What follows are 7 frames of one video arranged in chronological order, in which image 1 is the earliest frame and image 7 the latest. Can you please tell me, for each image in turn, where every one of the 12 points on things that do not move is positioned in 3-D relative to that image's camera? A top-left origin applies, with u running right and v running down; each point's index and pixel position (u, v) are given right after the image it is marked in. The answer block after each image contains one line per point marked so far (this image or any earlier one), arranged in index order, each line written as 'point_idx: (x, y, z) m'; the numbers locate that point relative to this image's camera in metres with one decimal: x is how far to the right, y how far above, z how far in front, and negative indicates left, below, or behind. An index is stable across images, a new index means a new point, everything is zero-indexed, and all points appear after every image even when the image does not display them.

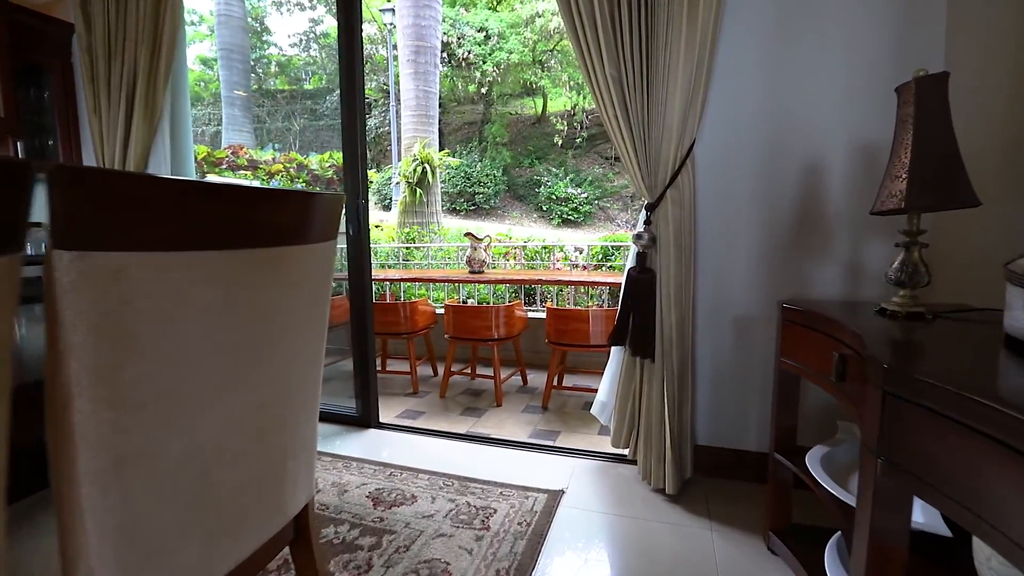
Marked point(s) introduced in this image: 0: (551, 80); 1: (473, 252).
0: (+1.0, +5.4, +13.1) m
1: (-0.3, +0.3, +3.7) m
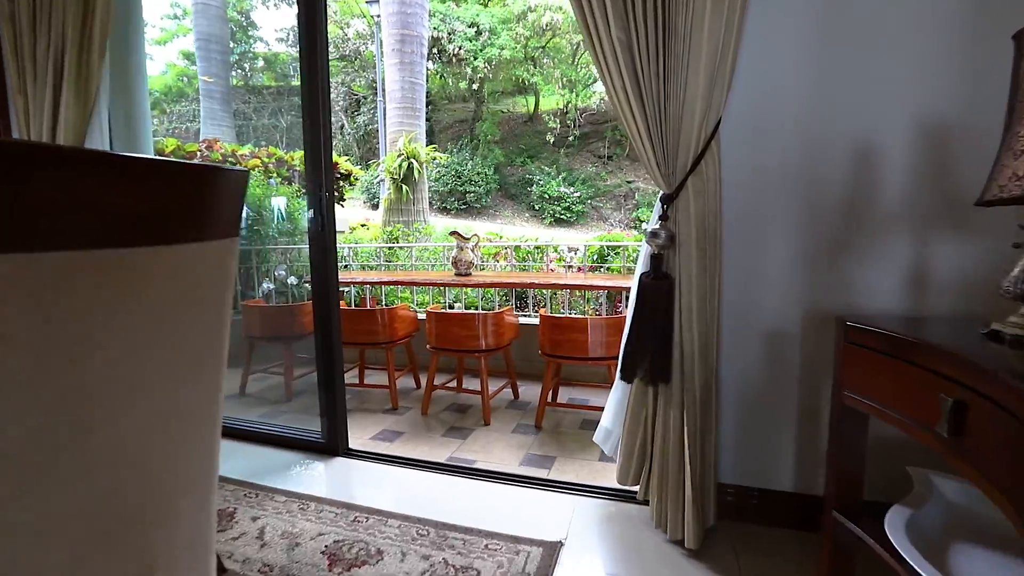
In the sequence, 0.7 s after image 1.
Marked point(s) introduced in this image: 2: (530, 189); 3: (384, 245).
0: (+0.8, +5.4, +12.8) m
1: (-0.4, +0.2, +3.4) m
2: (+0.5, +2.6, +13.0) m
3: (-1.1, +0.4, +4.2) m
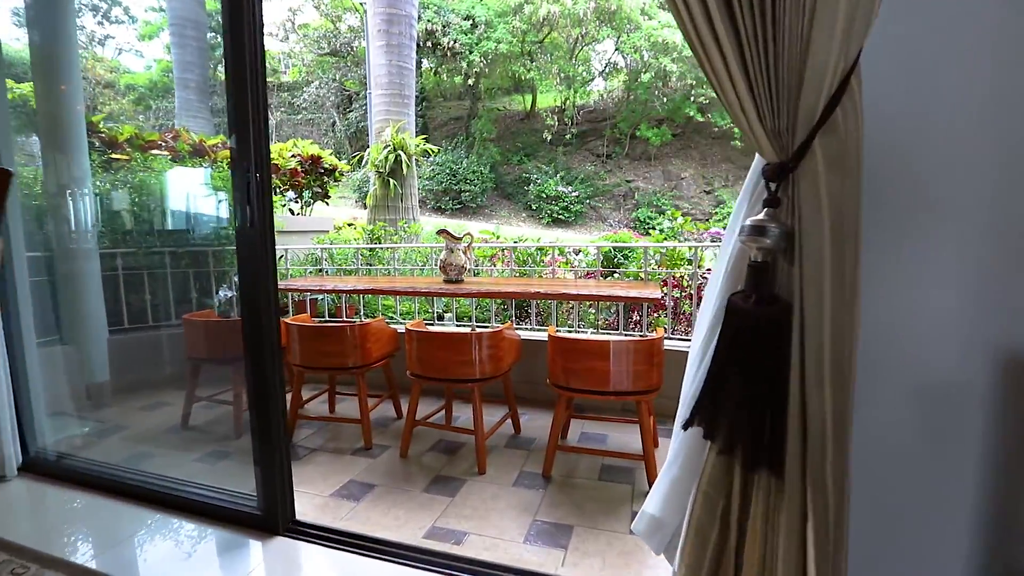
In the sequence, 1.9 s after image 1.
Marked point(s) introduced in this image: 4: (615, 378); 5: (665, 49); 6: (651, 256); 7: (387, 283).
0: (+0.7, +5.4, +12.3) m
1: (-0.4, +0.2, +2.8) m
2: (+0.4, +2.5, +12.5) m
3: (-1.1, +0.3, +3.7) m
4: (+0.4, -0.4, +1.9) m
5: (+3.7, +5.7, +11.8) m
6: (+0.9, +0.2, +3.0) m
7: (-0.8, 0.0, +3.1) m
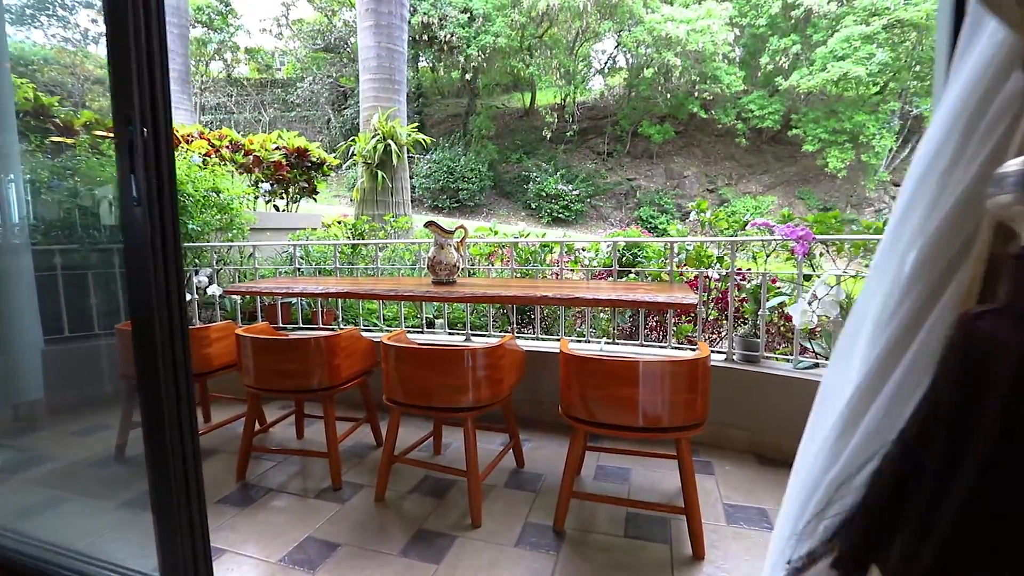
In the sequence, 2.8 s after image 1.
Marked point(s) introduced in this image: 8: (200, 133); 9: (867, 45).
0: (+0.7, +5.3, +11.9) m
1: (-0.4, +0.2, +2.4) m
2: (+0.4, +2.5, +12.1) m
3: (-1.1, +0.3, +3.2) m
4: (+0.4, -0.4, +1.5) m
5: (+3.6, +5.7, +11.4) m
6: (+0.9, +0.2, +2.5) m
7: (-0.8, 0.0, +2.7) m
8: (-3.5, +1.8, +5.5) m
9: (+7.2, +4.9, +9.9) m
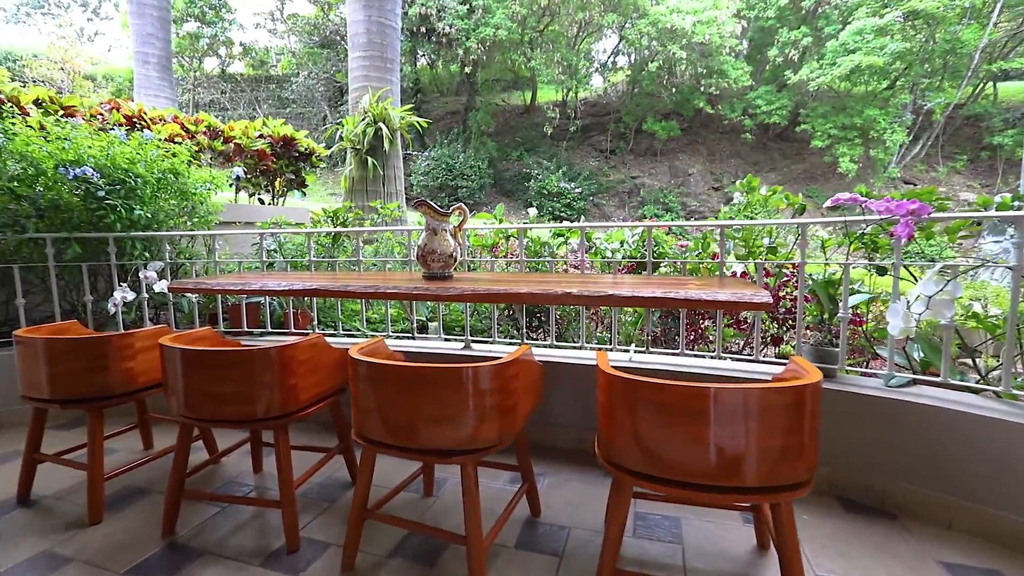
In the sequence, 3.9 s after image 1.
0: (+0.7, +5.3, +11.4) m
1: (-0.3, +0.2, +1.9) m
2: (+0.4, +2.5, +11.6) m
3: (-1.1, +0.3, +2.8) m
4: (+0.5, -0.3, +1.0) m
5: (+3.7, +5.7, +10.9) m
6: (+0.9, +0.2, +2.1) m
7: (-0.8, 0.0, +2.2) m
8: (-3.5, +1.8, +5.0) m
9: (+7.2, +4.9, +9.5) m
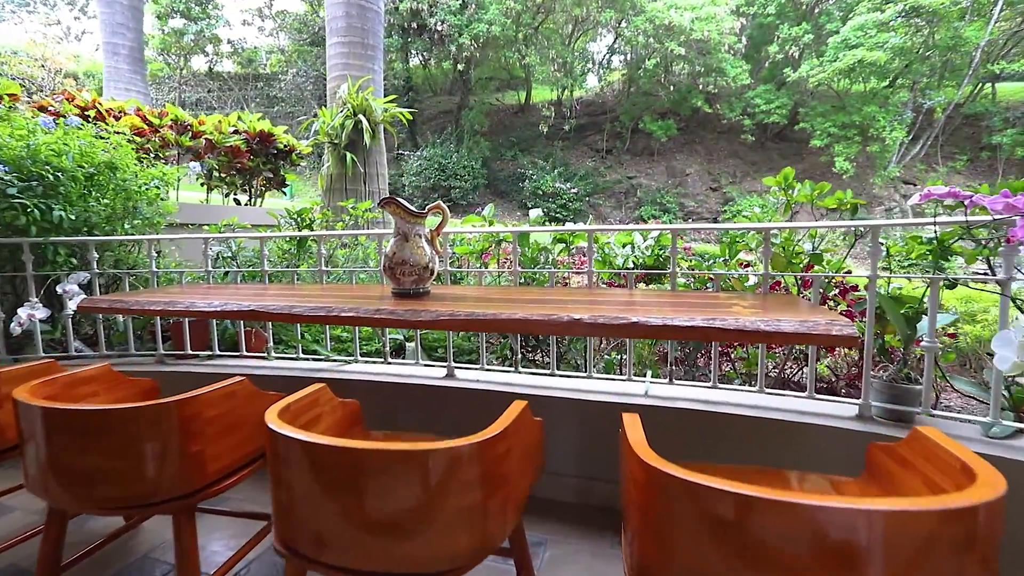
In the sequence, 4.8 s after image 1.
0: (+0.6, +5.2, +11.1) m
1: (-0.4, +0.1, +1.6) m
2: (+0.3, +2.4, +11.2) m
3: (-1.1, +0.3, +2.4) m
4: (+0.4, -0.4, +0.6) m
5: (+3.5, +5.6, +10.6) m
6: (+0.9, +0.1, +1.7) m
7: (-0.8, 0.0, +1.8) m
8: (-3.6, +1.7, +4.6) m
9: (+7.1, +4.9, +9.2) m
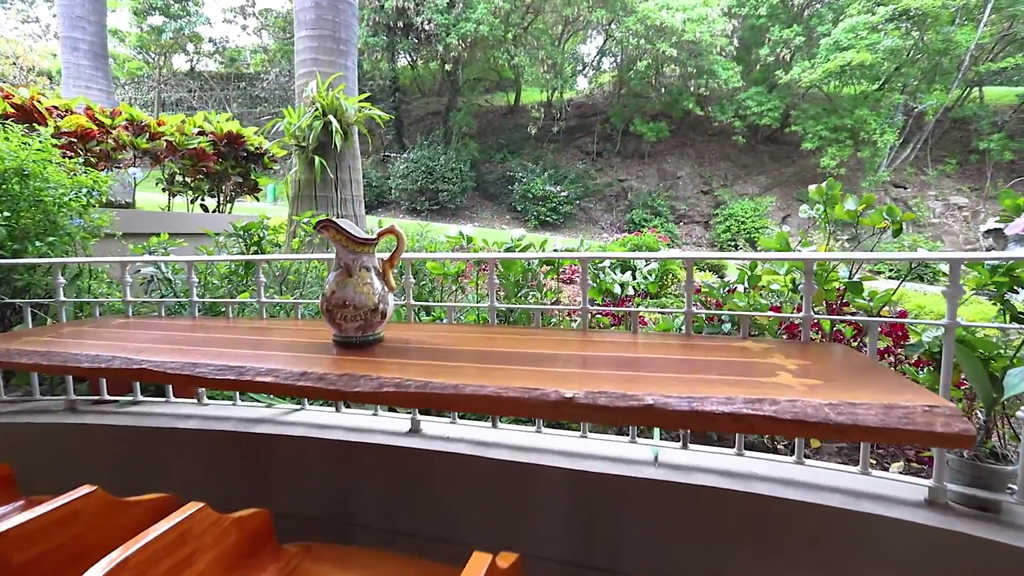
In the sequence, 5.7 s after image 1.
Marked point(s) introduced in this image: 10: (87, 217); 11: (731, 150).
0: (+0.3, +5.1, +10.8) m
1: (-0.4, 0.0, +1.2) m
2: (0.0, +2.3, +10.9) m
3: (-1.2, +0.1, +2.0) m
4: (+0.4, -0.5, +0.3) m
5: (+3.3, +5.5, +10.3) m
6: (+0.8, 0.0, +1.4) m
7: (-0.9, -0.1, +1.5) m
8: (-3.7, +1.6, +4.2) m
9: (+6.9, +4.8, +9.0) m
10: (-2.1, +0.3, +2.3) m
11: (+5.4, +3.4, +11.8) m
